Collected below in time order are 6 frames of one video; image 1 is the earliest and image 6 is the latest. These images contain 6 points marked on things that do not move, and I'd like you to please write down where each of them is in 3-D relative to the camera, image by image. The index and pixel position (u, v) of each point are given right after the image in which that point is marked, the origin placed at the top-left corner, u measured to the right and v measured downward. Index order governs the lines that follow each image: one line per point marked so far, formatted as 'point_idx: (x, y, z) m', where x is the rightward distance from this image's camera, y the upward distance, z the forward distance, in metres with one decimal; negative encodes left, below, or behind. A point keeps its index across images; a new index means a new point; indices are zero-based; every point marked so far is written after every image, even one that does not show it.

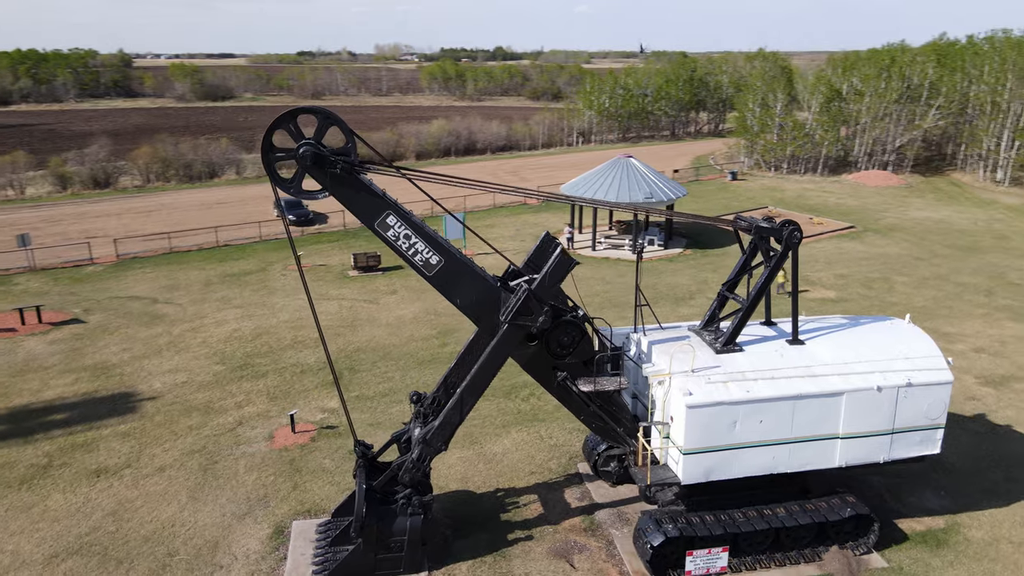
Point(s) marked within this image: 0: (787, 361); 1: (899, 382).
0: (+4.9, -1.3, +13.0) m
1: (+6.7, -1.6, +12.8) m
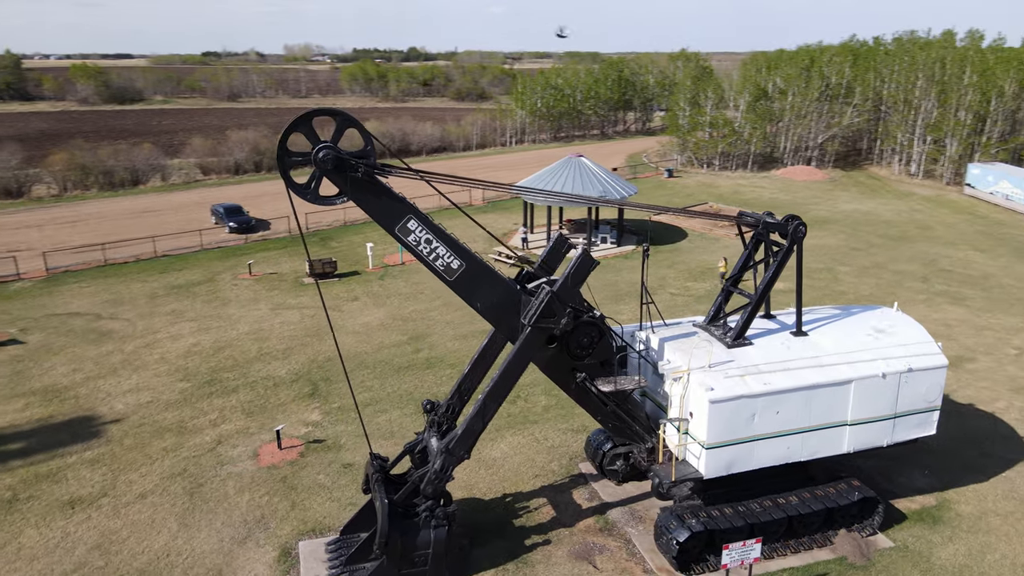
0: (+5.2, -1.2, +13.4) m
1: (+7.0, -1.4, +13.3) m
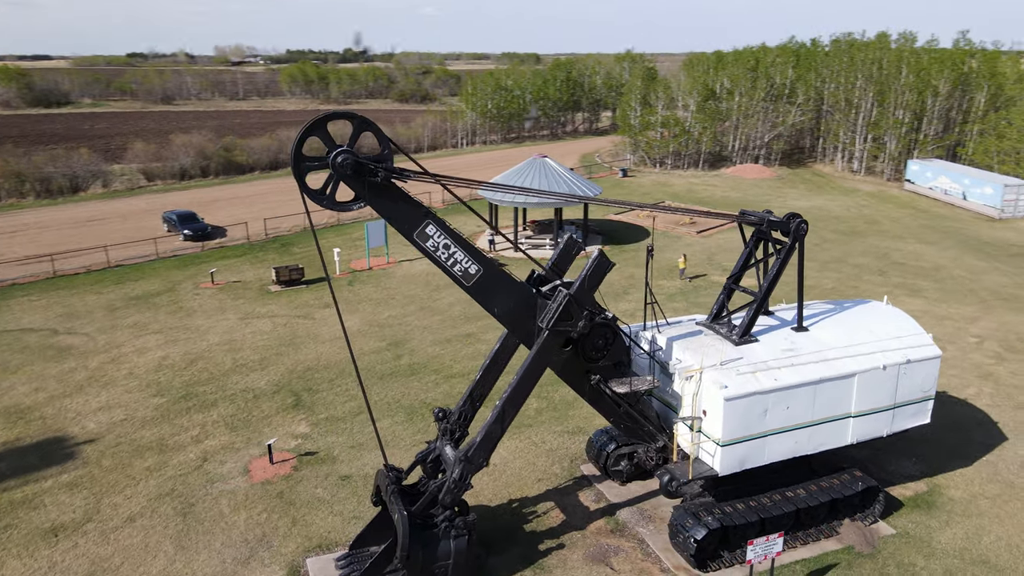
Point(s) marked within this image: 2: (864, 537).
0: (+5.3, -1.1, +13.6) m
1: (+7.2, -1.3, +13.7) m
2: (+6.6, -4.7, +13.8) m
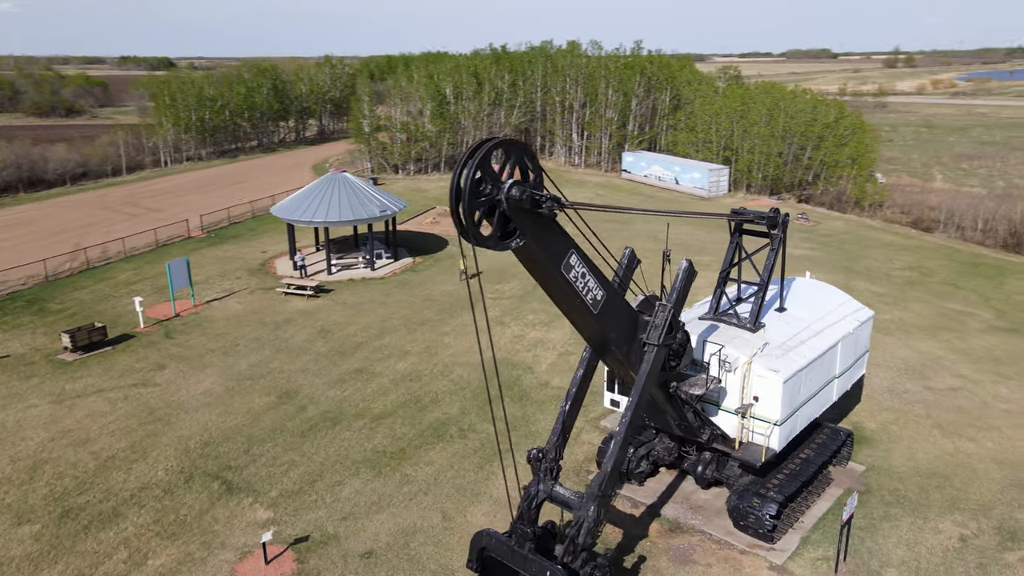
0: (+5.9, -0.8, +15.5) m
1: (+7.6, -0.8, +16.3) m
2: (+7.5, -4.2, +16.2) m
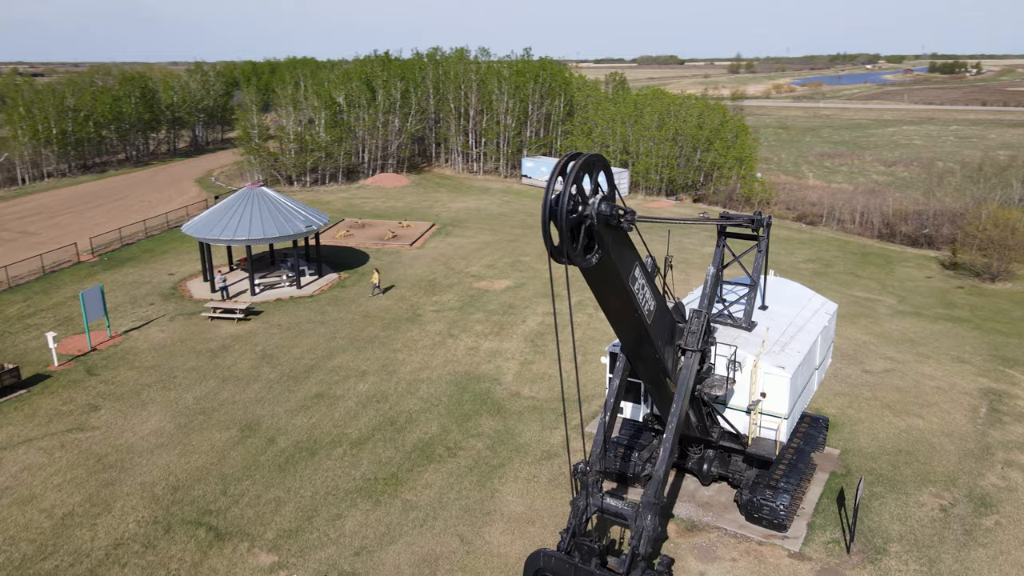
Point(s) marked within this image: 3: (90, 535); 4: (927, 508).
0: (+5.9, -0.8, +16.3) m
1: (+7.4, -0.7, +17.4) m
2: (+7.5, -4.1, +17.3) m
3: (-8.6, -5.0, +14.9) m
4: (+8.8, -4.6, +15.5) m
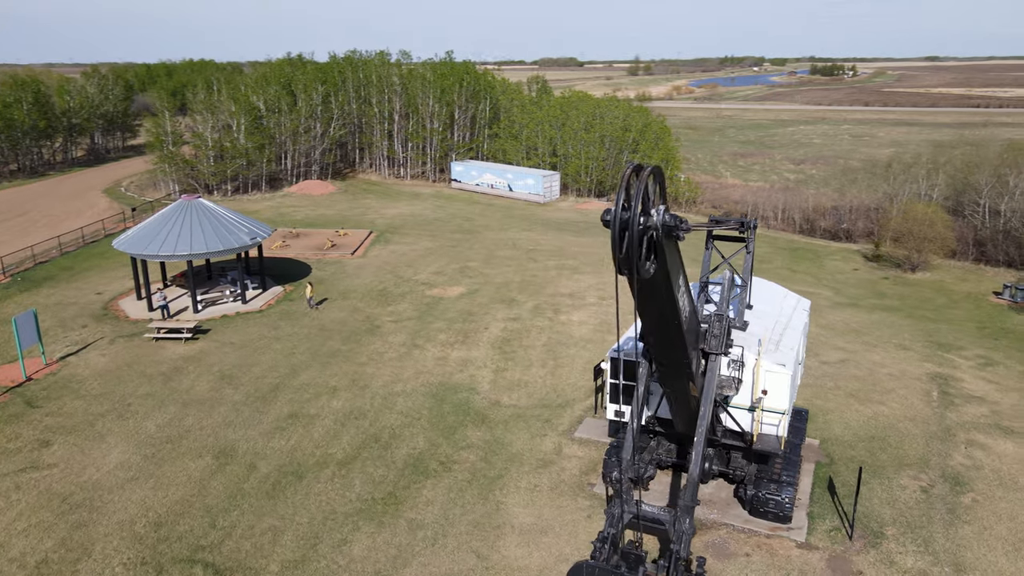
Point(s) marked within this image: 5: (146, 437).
0: (+5.8, -0.8, +16.9) m
1: (+7.2, -0.6, +18.2) m
2: (+7.4, -4.0, +18.1) m
3: (-8.3, -5.5, +13.7) m
4: (+8.9, -4.5, +16.5) m
5: (-9.6, -3.9, +19.2) m
